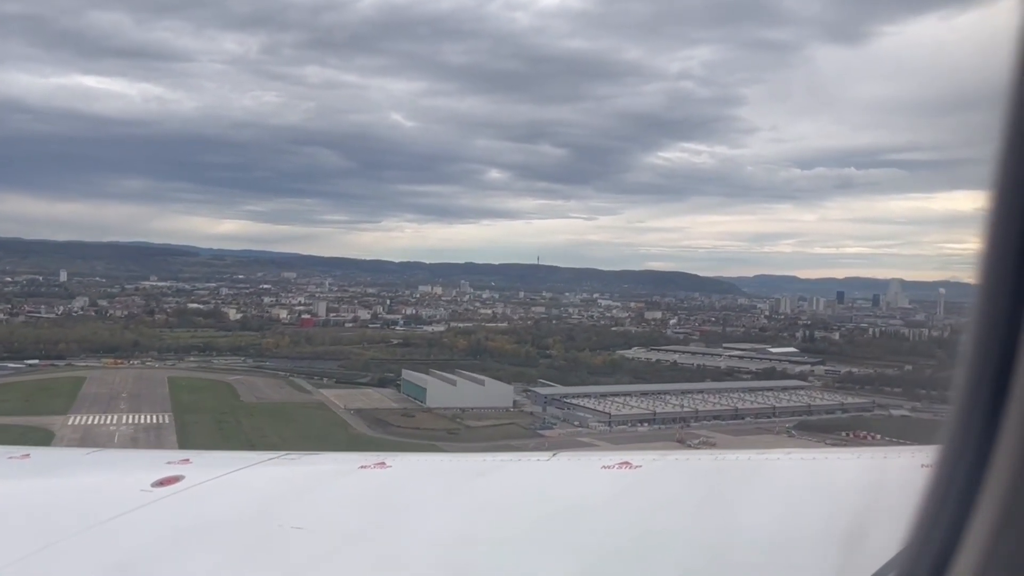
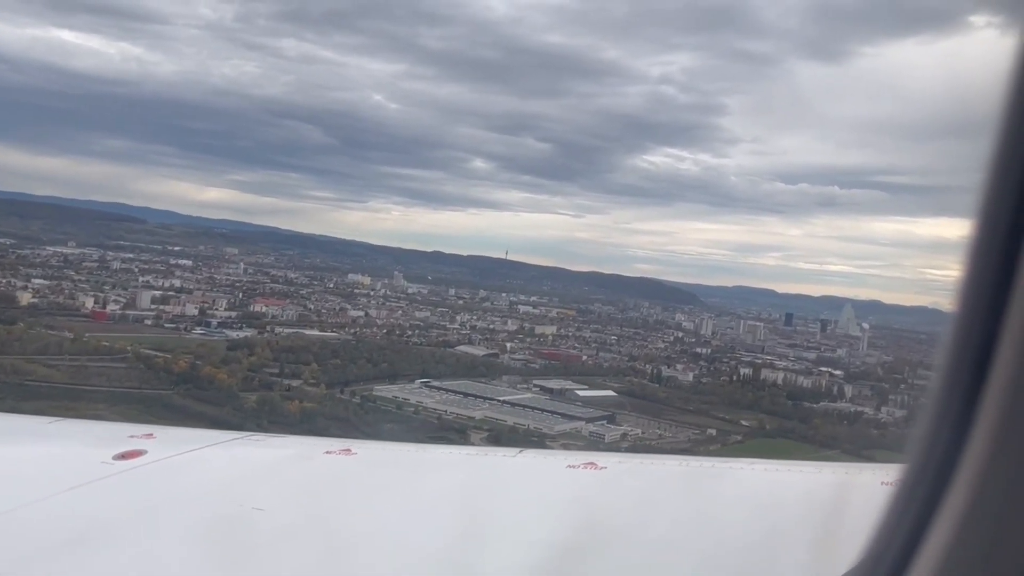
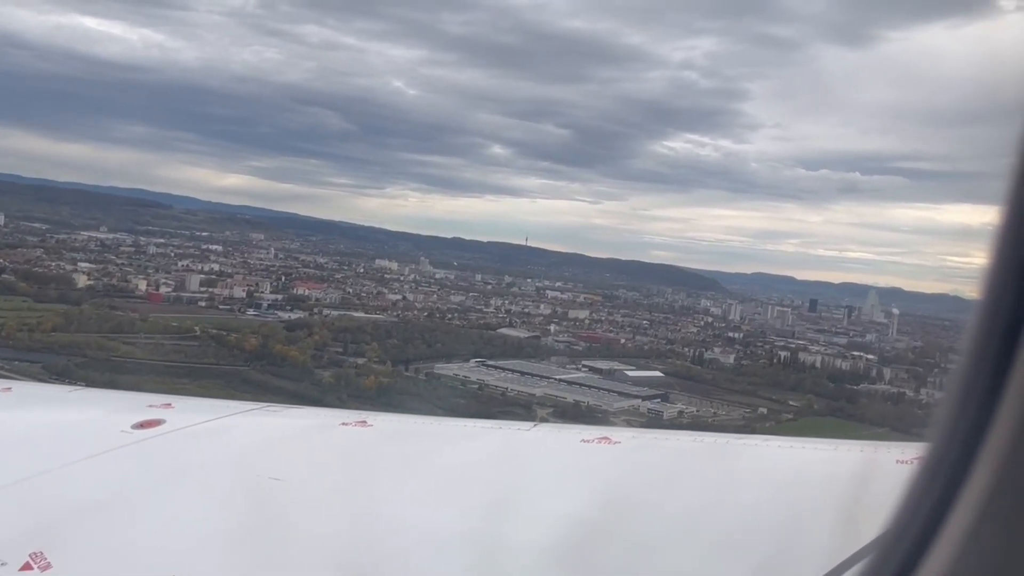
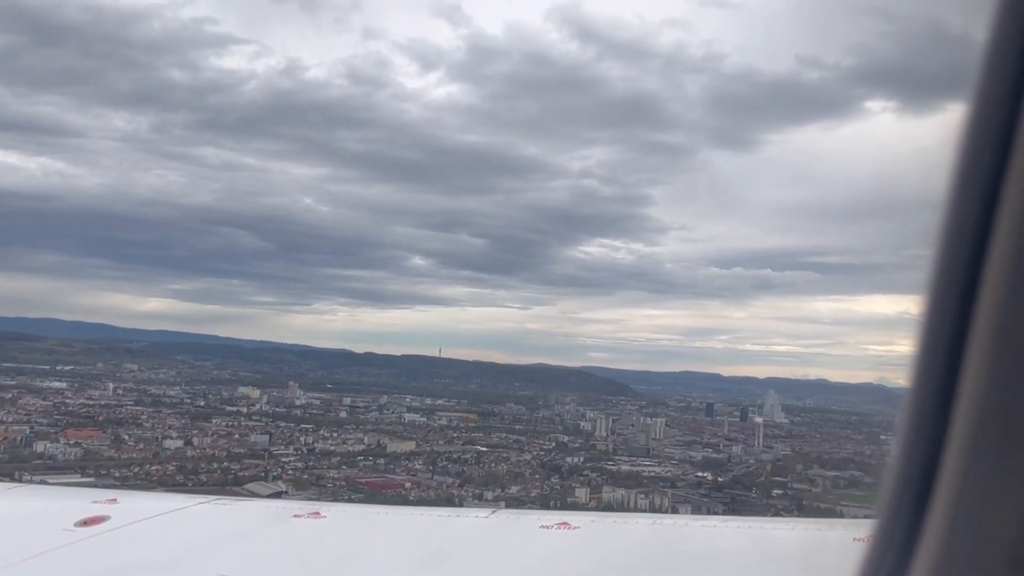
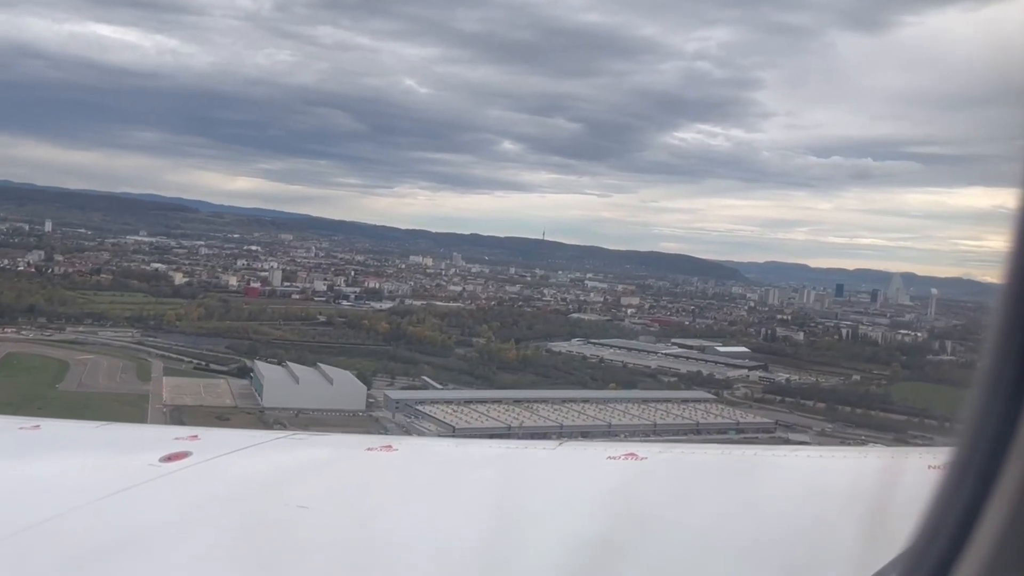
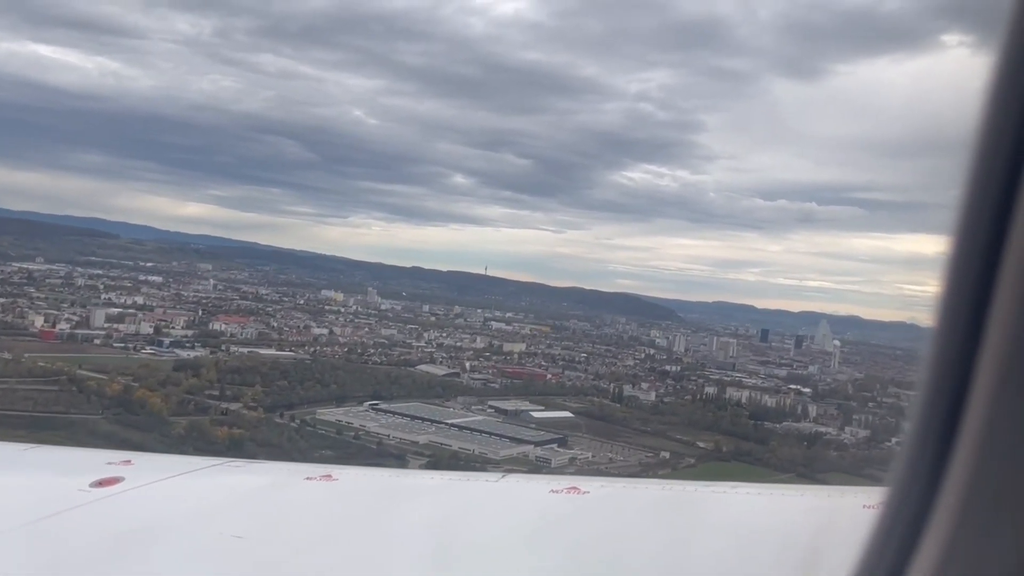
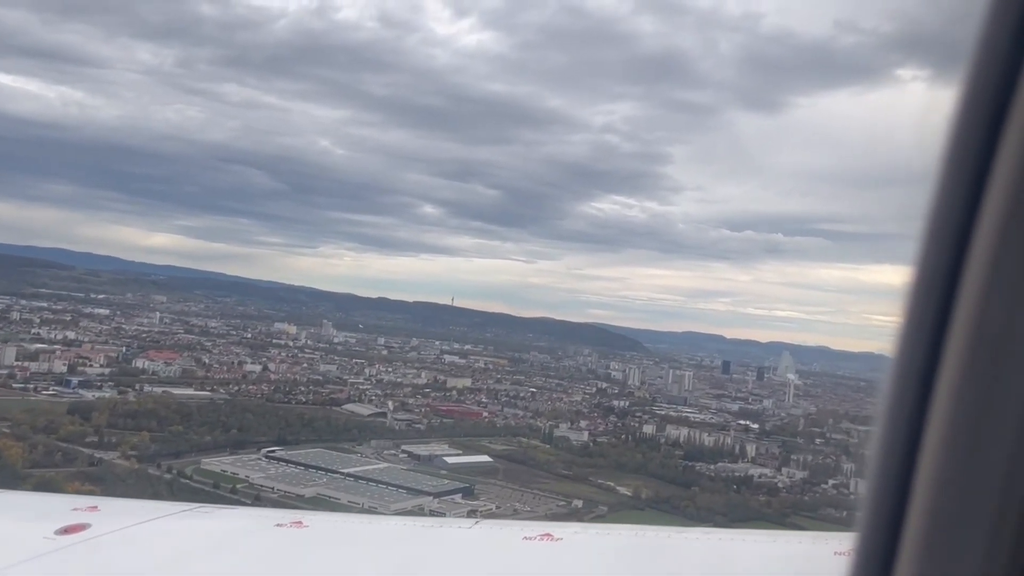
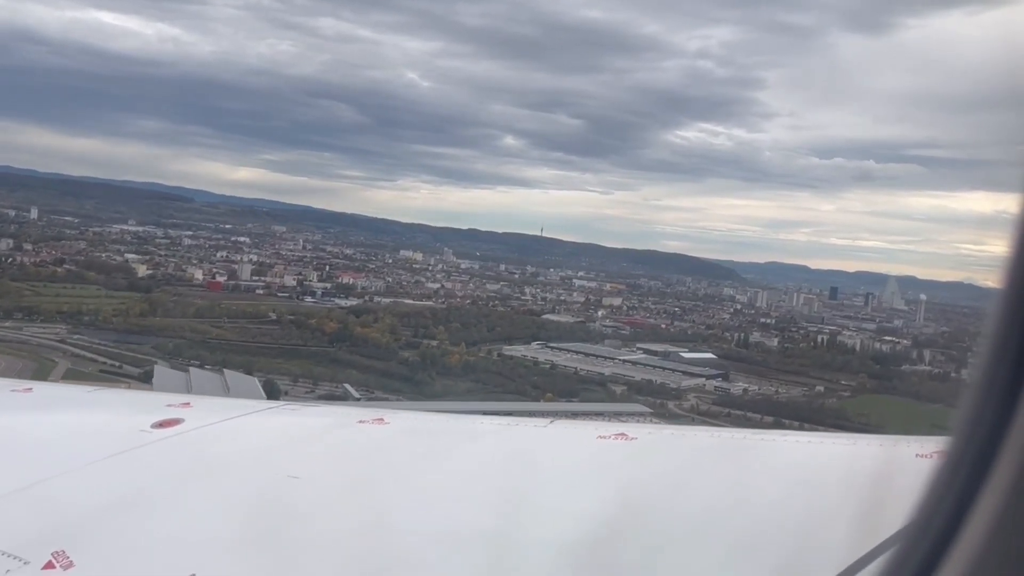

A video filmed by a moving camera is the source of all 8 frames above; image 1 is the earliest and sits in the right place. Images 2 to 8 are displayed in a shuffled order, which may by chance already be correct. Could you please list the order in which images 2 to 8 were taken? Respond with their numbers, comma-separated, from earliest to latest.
5, 8, 3, 2, 6, 7, 4
